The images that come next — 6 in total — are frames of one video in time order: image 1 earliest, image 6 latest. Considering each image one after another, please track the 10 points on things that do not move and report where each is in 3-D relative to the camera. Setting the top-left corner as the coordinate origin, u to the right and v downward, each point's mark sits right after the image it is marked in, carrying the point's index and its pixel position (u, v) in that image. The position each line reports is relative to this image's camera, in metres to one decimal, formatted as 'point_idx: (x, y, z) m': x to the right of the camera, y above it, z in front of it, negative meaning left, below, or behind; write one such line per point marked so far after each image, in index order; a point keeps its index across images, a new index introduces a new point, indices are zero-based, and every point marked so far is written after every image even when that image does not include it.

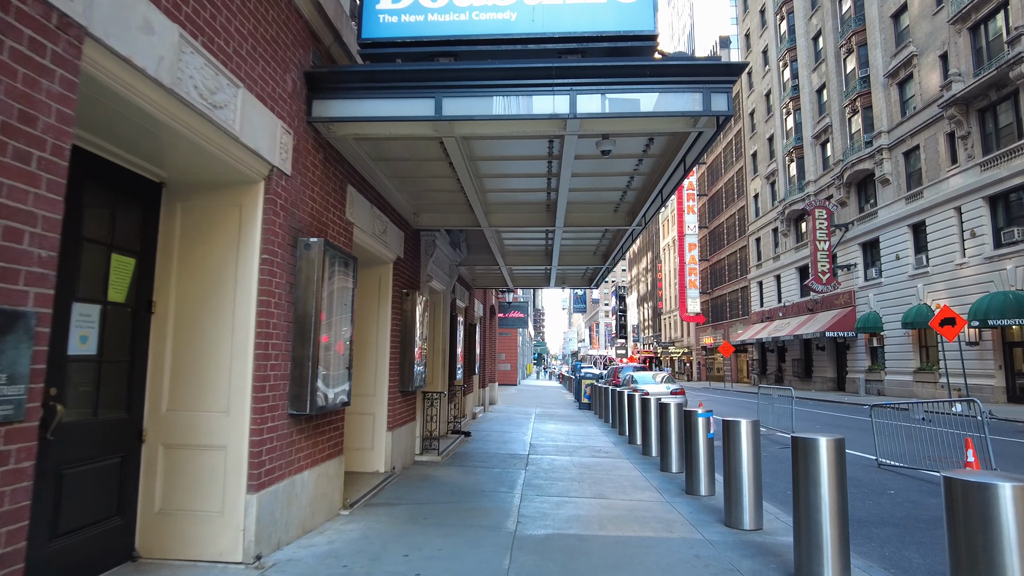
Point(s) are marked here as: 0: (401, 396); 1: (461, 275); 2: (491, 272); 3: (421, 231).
0: (-1.5, -1.5, +8.6) m
1: (-1.1, +0.3, +13.9) m
2: (-0.5, +0.4, +15.6) m
3: (-1.4, +0.9, +9.5) m
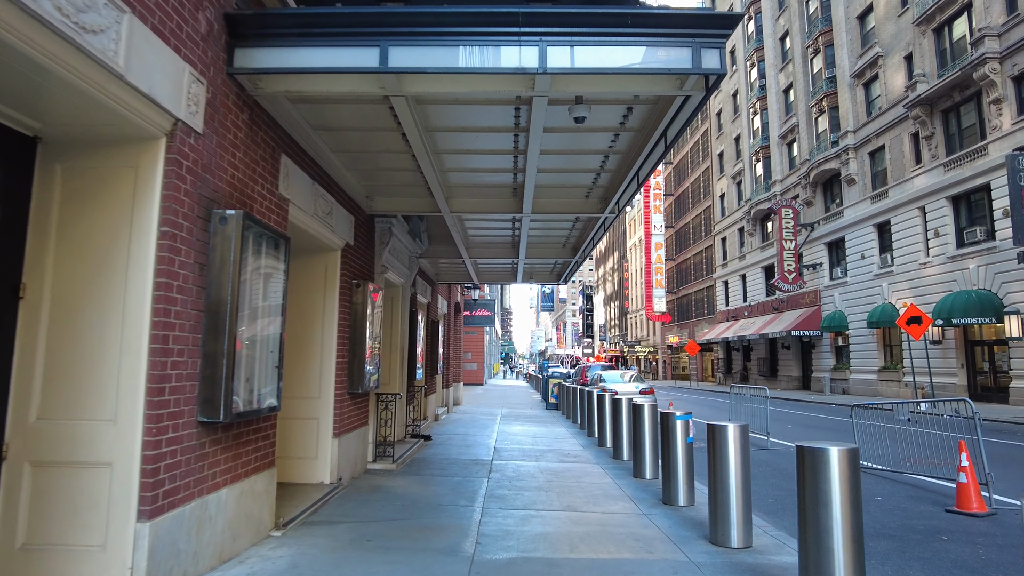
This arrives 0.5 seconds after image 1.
0: (-1.9, -1.4, +7.7) m
1: (-1.9, +0.4, +13.1) m
2: (-1.3, +0.5, +14.8) m
3: (-1.9, +1.0, +8.7) m
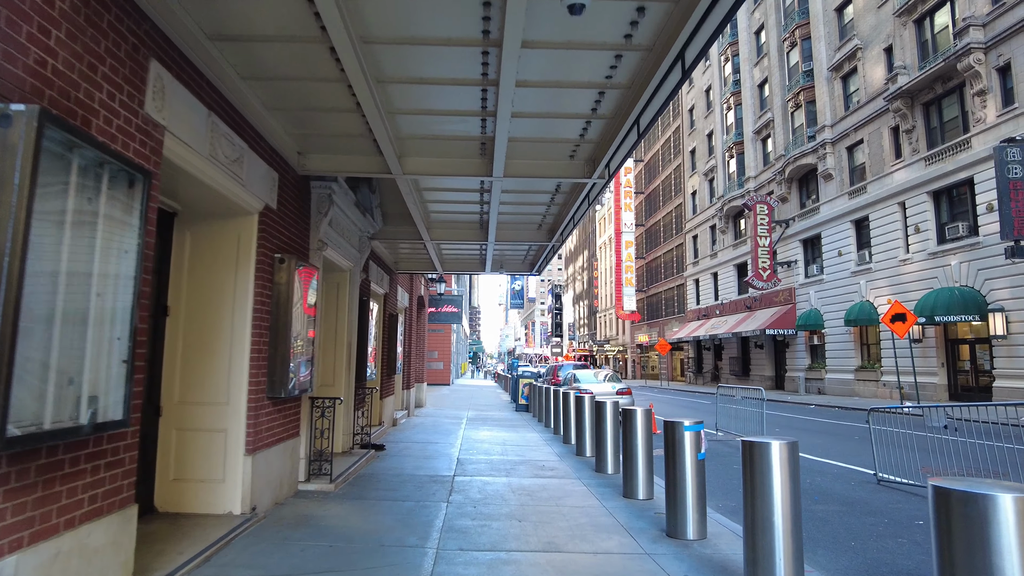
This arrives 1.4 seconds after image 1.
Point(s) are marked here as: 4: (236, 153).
0: (-2.3, -1.1, +6.1) m
1: (-2.4, +0.7, +11.4) m
2: (-2.0, +0.8, +13.2) m
3: (-2.2, +1.2, +7.1) m
4: (-2.2, +1.1, +5.2) m
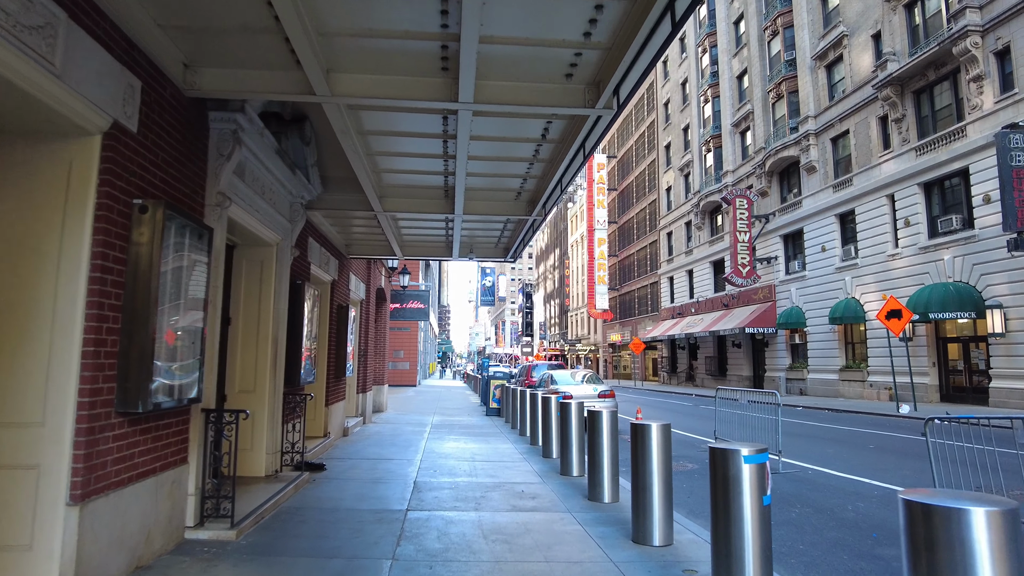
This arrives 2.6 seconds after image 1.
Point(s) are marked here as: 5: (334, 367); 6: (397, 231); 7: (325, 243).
0: (-2.4, -0.9, +4.2) m
1: (-2.8, +0.9, +9.5) m
2: (-2.5, +1.0, +11.3) m
3: (-2.4, +1.4, +5.1) m
4: (-2.3, +1.3, +3.2) m
5: (-3.1, -1.4, +11.3) m
6: (-2.0, +1.0, +11.3) m
7: (-3.0, +0.7, +10.4) m
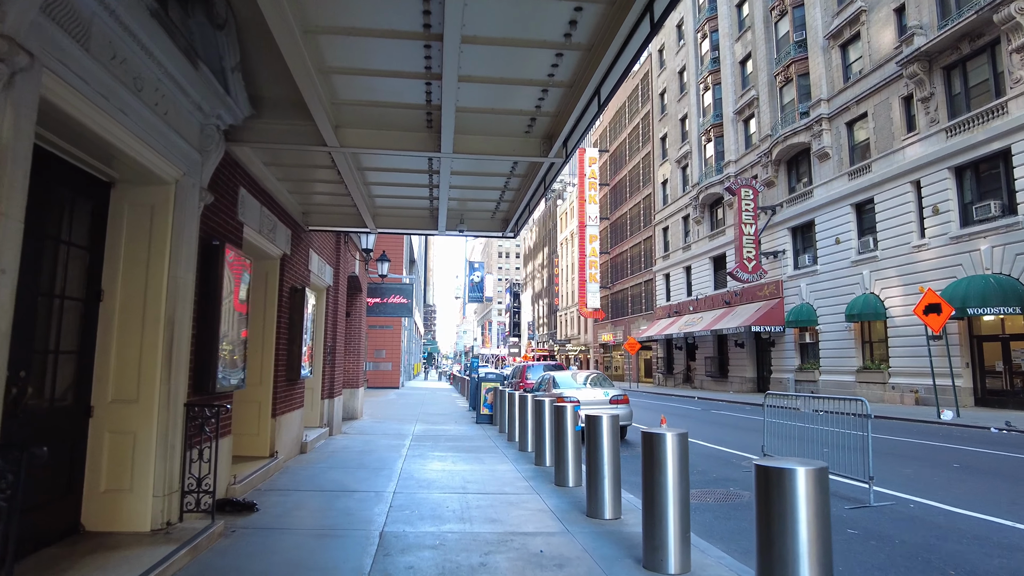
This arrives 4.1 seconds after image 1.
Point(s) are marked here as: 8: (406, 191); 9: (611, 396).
0: (-2.3, -0.6, +1.7) m
1: (-2.8, +1.2, +7.0) m
2: (-2.5, +1.3, +8.8) m
3: (-2.3, +1.8, +2.7) m
4: (-2.1, +1.6, +0.8) m
5: (-3.1, -1.1, +8.8) m
6: (-2.0, +1.3, +8.9) m
7: (-3.0, +1.0, +8.0) m
8: (-1.5, +1.3, +9.0) m
9: (+2.0, -2.3, +13.4) m
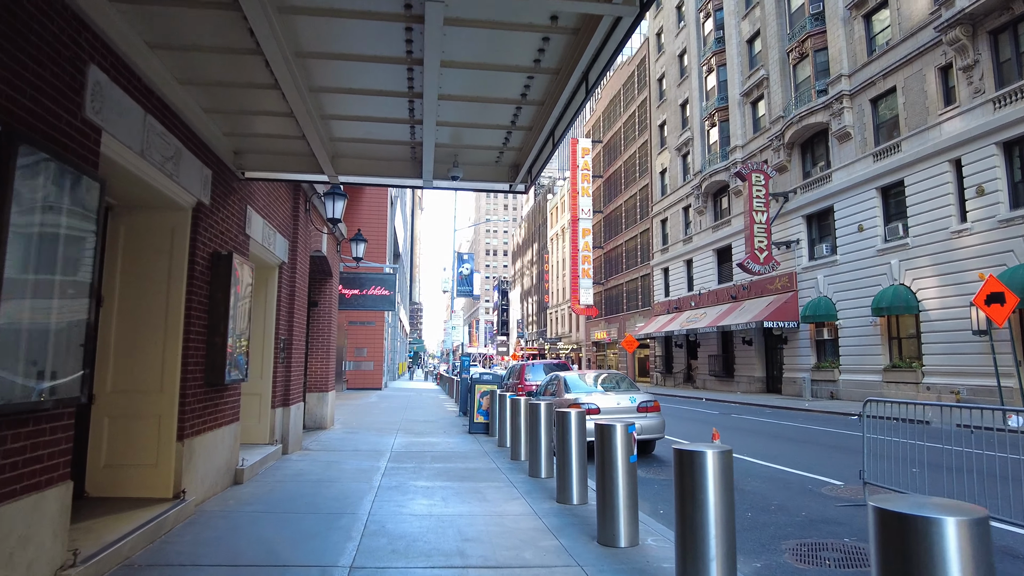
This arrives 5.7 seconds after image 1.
0: (-1.9, -0.2, -1.0) m
1: (-2.6, +1.6, +4.3) m
2: (-2.3, +1.6, +6.1) m
3: (-2.0, +2.1, 0.0) m
4: (-1.8, +2.0, -1.9) m
5: (-2.9, -0.7, +6.1) m
6: (-1.9, +1.6, +6.2) m
7: (-2.8, +1.4, +5.3) m
8: (-1.3, +1.7, +6.3) m
9: (+2.1, -1.9, +10.9) m
